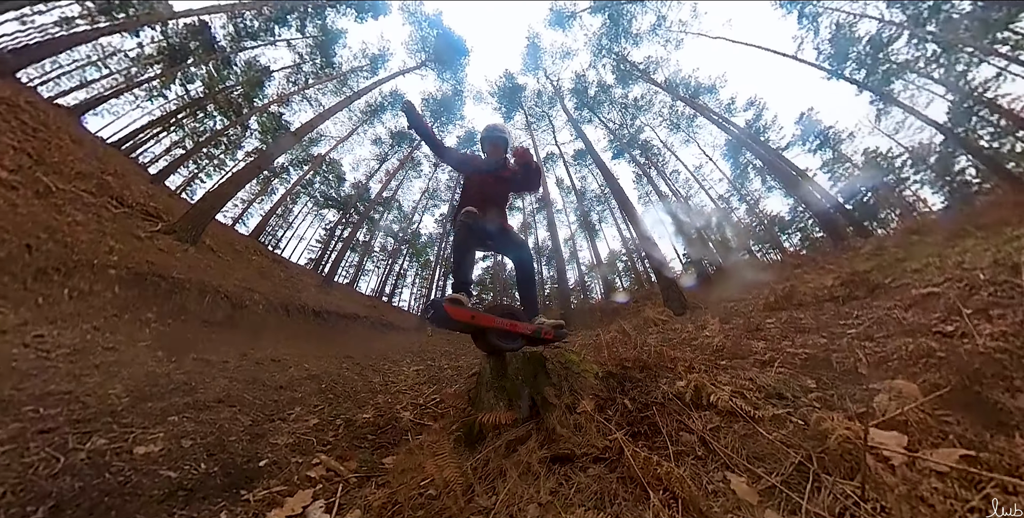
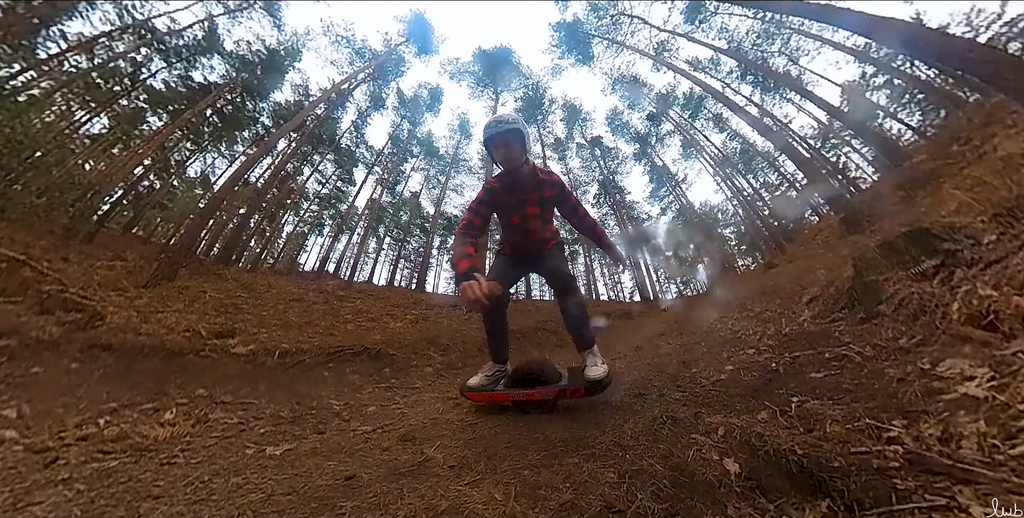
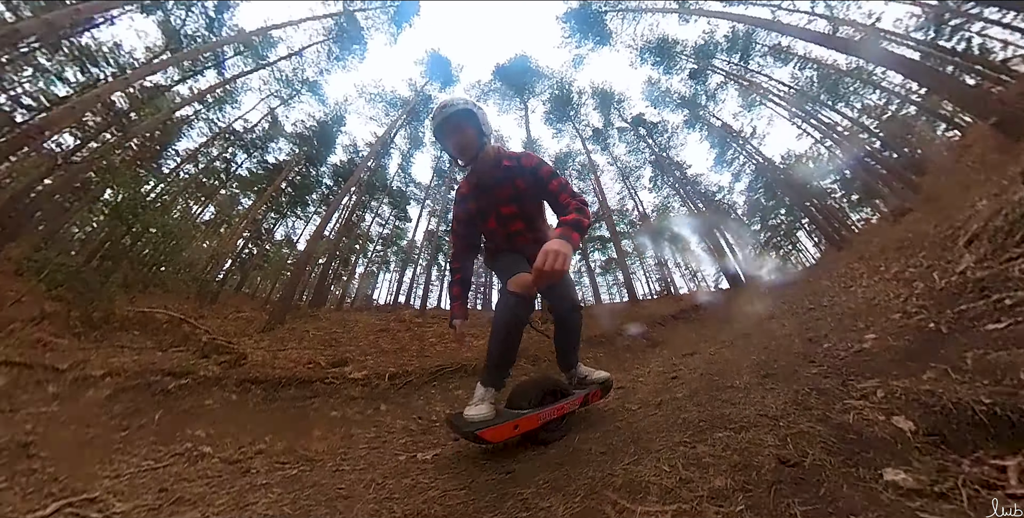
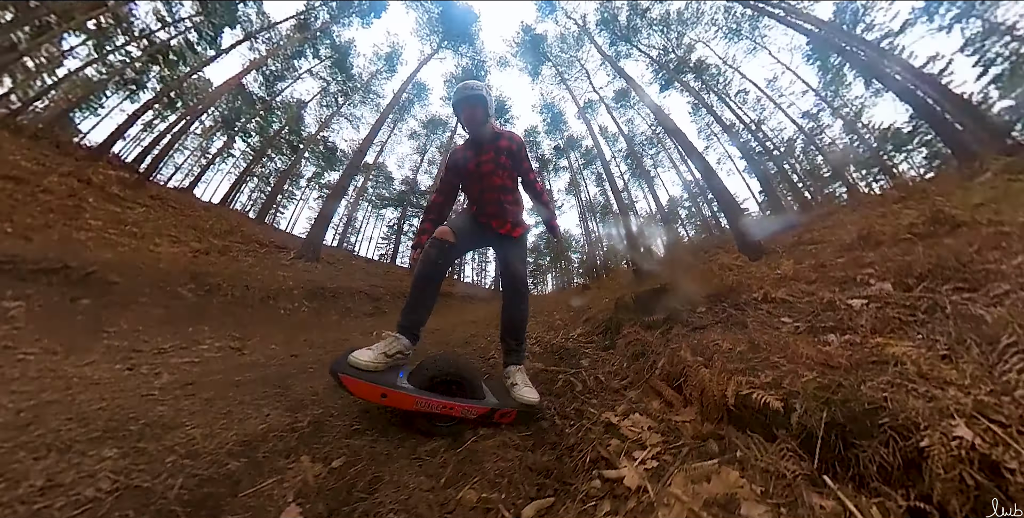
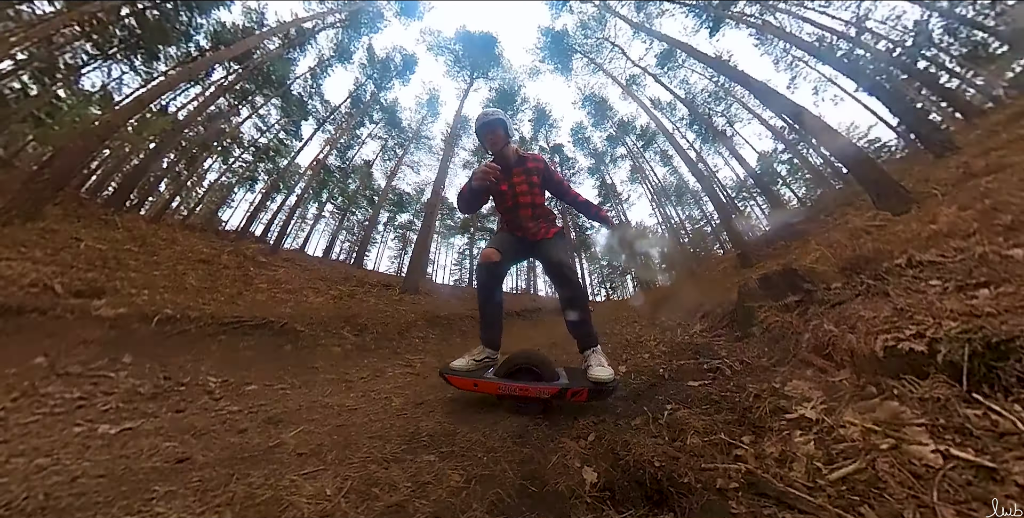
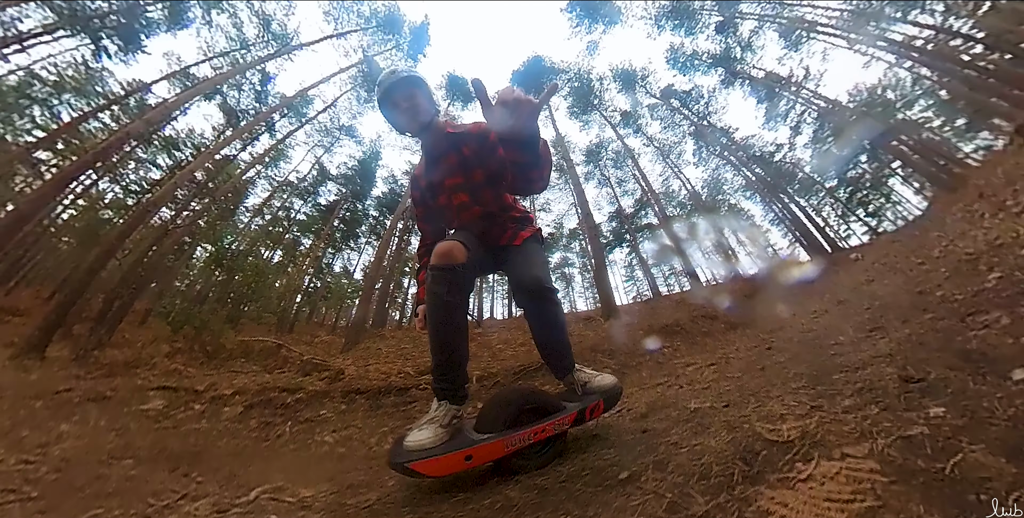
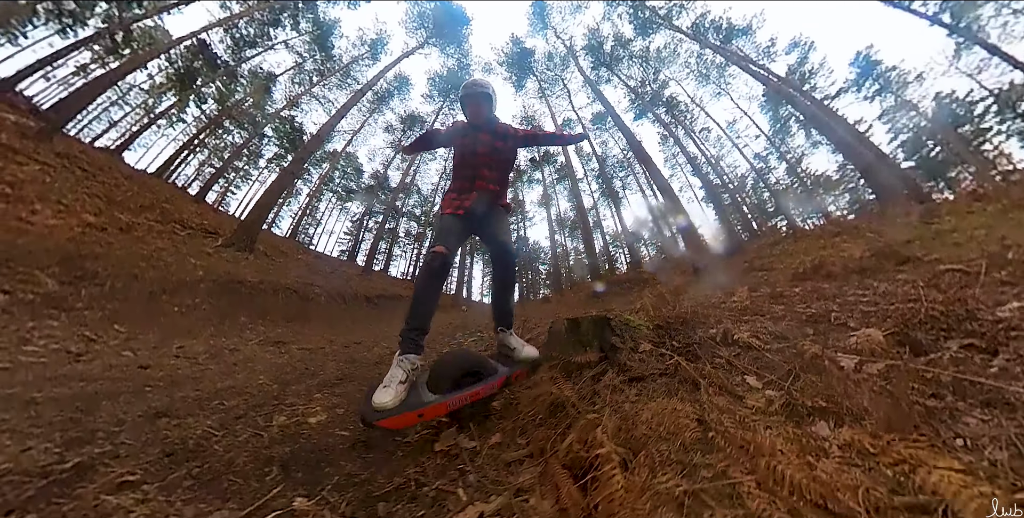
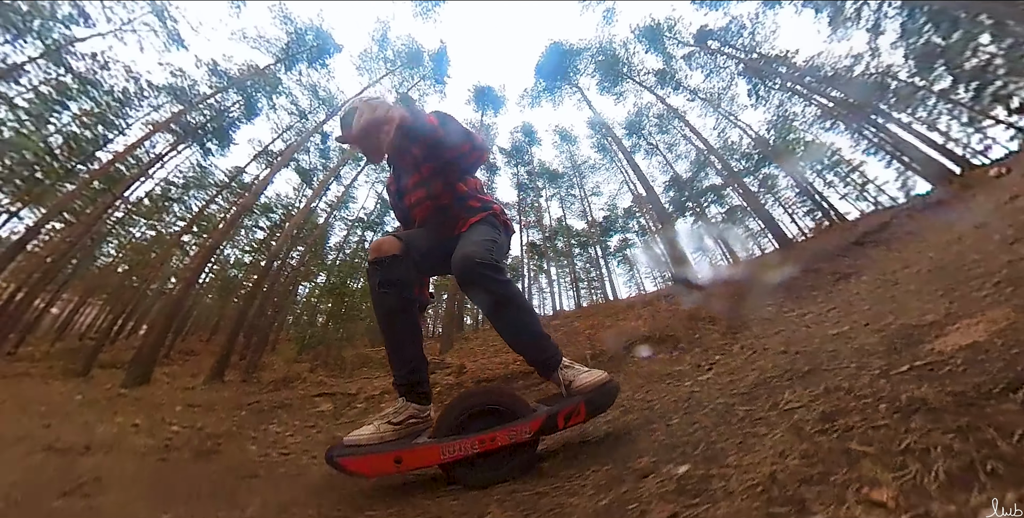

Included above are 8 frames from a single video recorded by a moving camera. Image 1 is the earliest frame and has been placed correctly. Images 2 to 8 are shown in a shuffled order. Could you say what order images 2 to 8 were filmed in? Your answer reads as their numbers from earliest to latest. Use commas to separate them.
7, 4, 5, 2, 3, 6, 8
